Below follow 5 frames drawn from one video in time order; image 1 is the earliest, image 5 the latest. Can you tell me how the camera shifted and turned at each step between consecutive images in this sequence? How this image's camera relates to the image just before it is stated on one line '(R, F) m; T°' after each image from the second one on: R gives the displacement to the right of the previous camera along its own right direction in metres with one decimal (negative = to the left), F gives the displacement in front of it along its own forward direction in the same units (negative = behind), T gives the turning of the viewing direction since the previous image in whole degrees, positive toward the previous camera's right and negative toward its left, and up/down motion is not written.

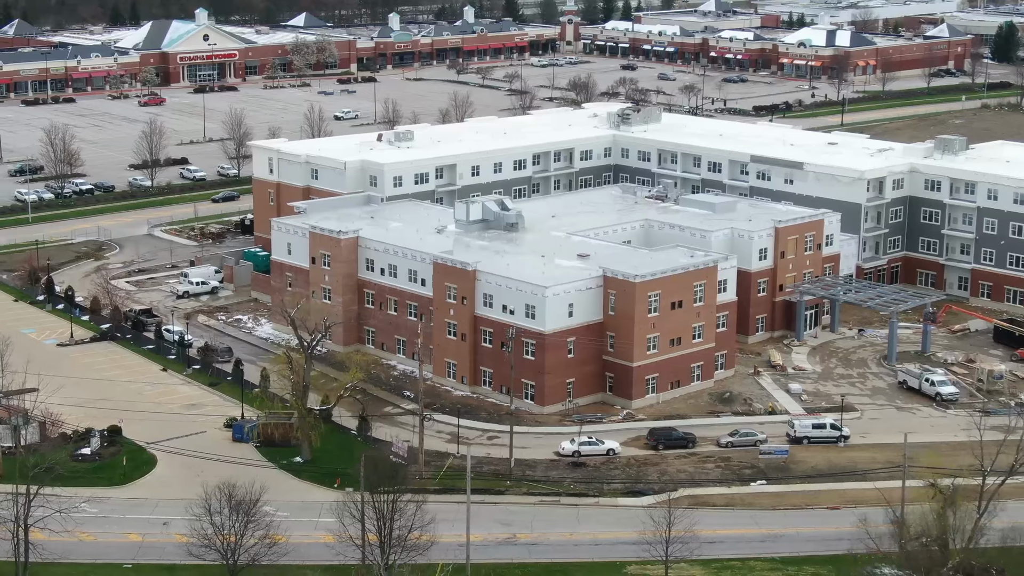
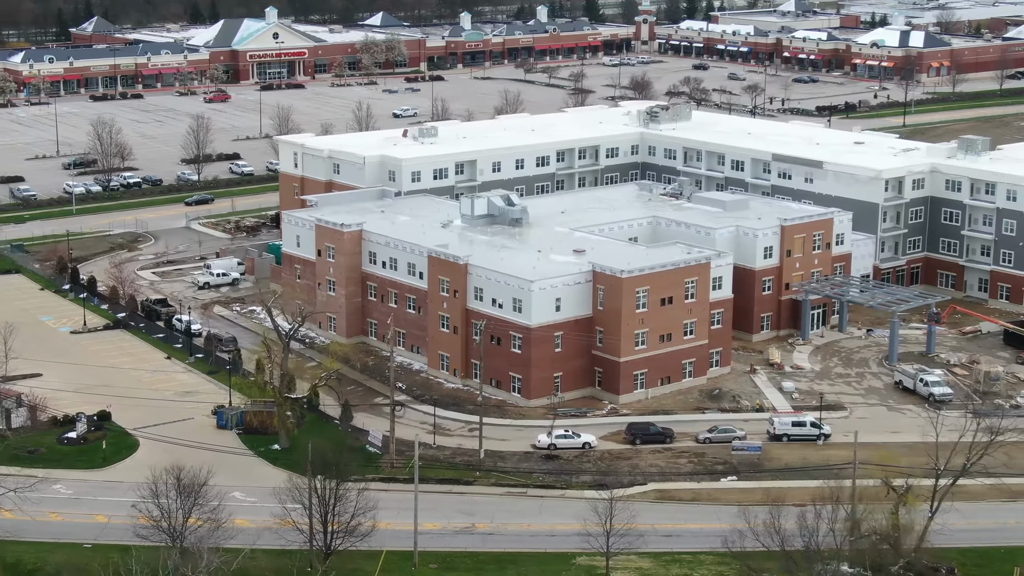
(+3.8, -0.3) m; -3°
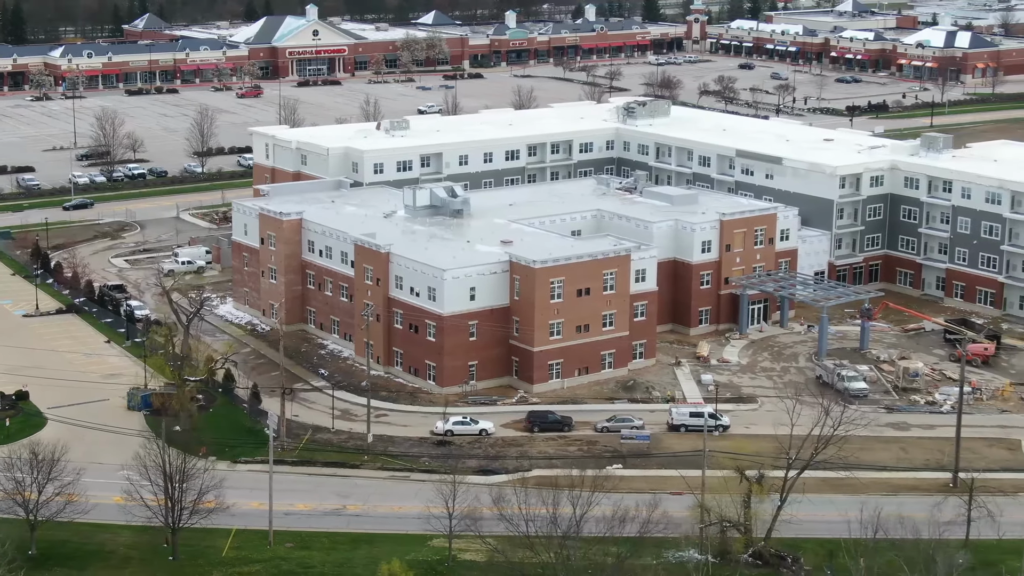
(+6.1, -0.4) m; -3°
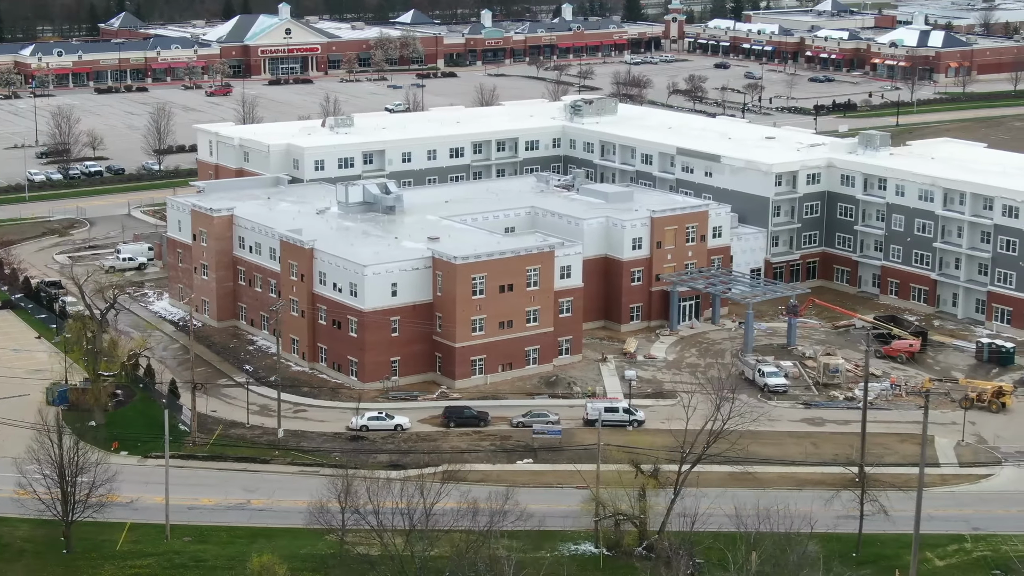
(+2.6, -0.2) m; 0°
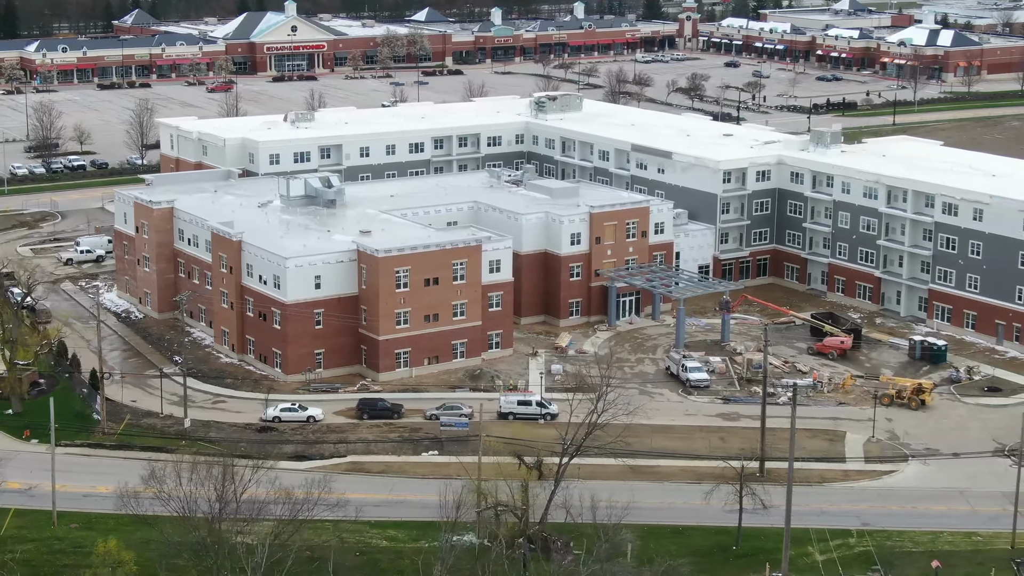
(+4.2, -0.1) m; -1°
